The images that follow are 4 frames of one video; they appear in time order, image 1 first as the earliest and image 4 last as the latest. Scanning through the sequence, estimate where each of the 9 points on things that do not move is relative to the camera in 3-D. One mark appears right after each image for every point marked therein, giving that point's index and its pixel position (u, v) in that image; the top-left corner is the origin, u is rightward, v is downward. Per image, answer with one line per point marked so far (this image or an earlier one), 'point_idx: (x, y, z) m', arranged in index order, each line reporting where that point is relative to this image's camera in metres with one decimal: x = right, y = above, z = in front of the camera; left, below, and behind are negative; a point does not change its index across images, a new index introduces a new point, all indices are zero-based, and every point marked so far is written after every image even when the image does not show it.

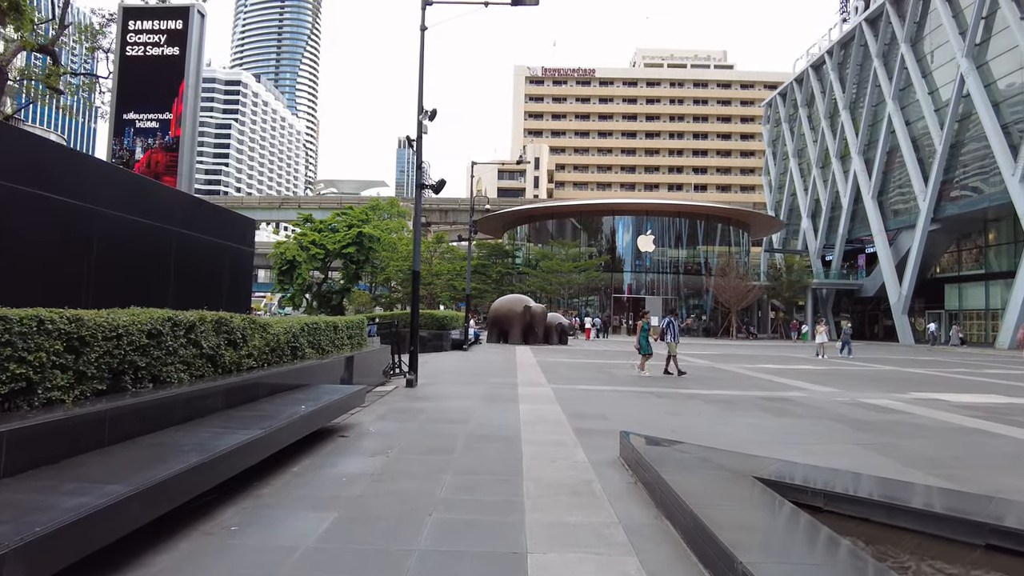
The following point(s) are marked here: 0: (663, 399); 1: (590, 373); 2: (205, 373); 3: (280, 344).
0: (+2.5, -1.9, +11.0) m
1: (+1.8, -2.0, +15.5) m
2: (-2.7, -0.8, +5.9) m
3: (-2.7, -0.7, +7.7) m
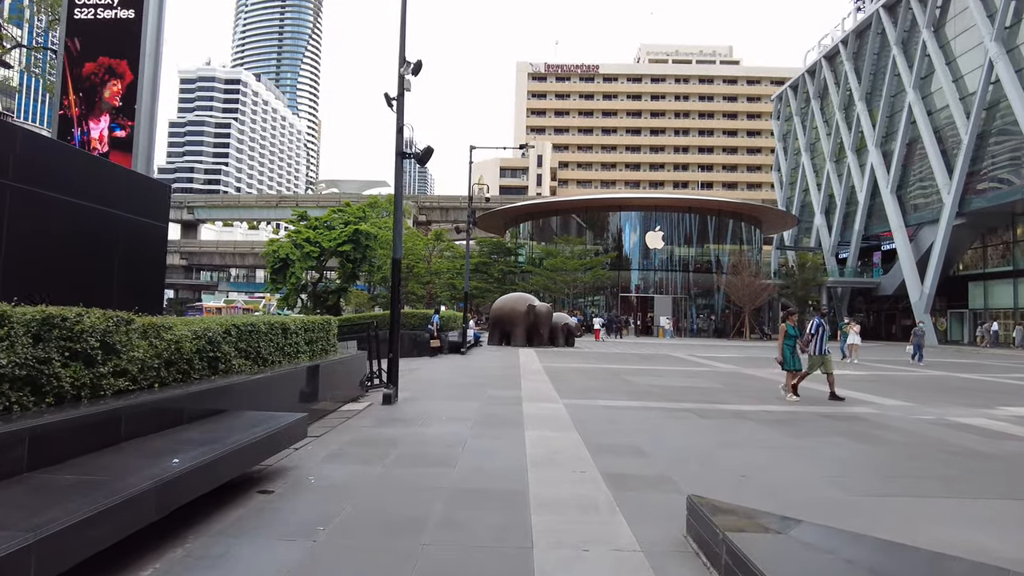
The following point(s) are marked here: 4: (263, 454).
0: (+2.6, -1.7, +8.7) m
1: (+1.9, -1.9, +13.2) m
2: (-2.7, -0.6, +3.6) m
3: (-2.7, -0.6, +5.4) m
4: (-1.9, -1.2, +4.9) m
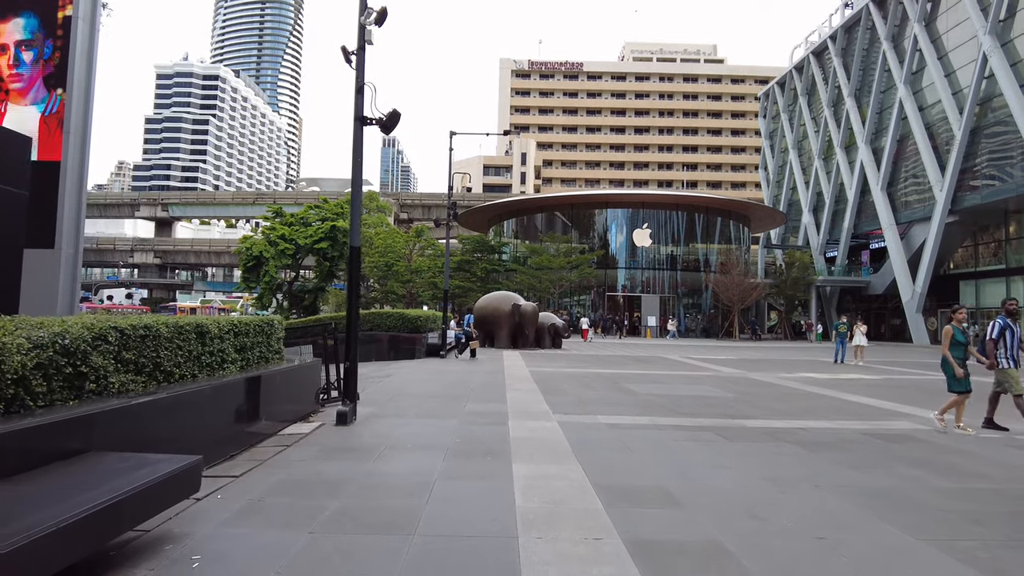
0: (+2.4, -1.7, +7.1) m
1: (+1.6, -1.8, +11.6) m
2: (-2.8, -0.6, +1.8) m
3: (-2.8, -0.5, +3.7) m
4: (-2.0, -1.2, +3.2) m
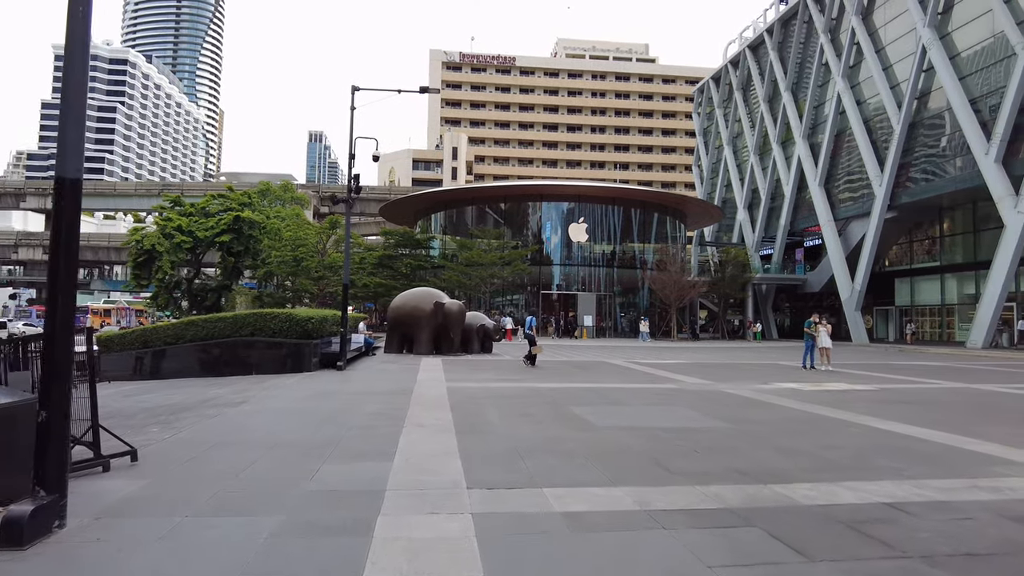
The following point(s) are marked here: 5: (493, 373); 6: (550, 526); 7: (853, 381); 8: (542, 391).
0: (+1.7, -1.5, +3.5) m
1: (+0.4, -1.7, +8.0) m
2: (-2.9, -0.4, -2.2) m
3: (-3.1, -0.3, -0.4) m
4: (-2.3, -1.0, -0.7) m
5: (-0.5, -2.1, +16.4) m
6: (+0.2, -1.5, +4.2) m
7: (+8.3, -2.3, +16.2) m
8: (+0.6, -2.0, +12.5) m
